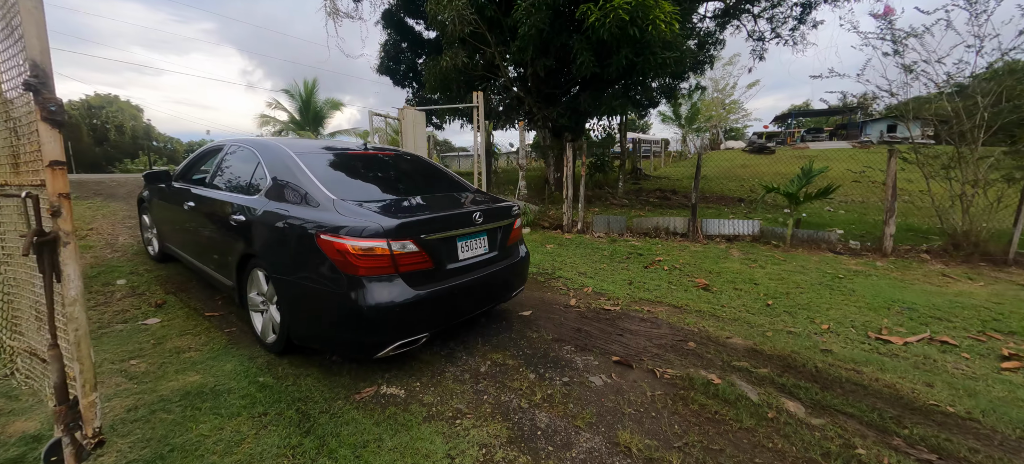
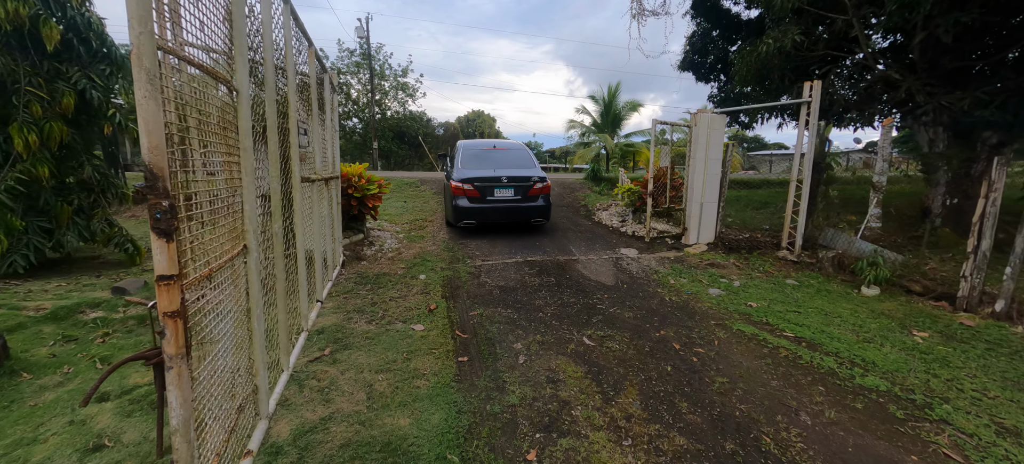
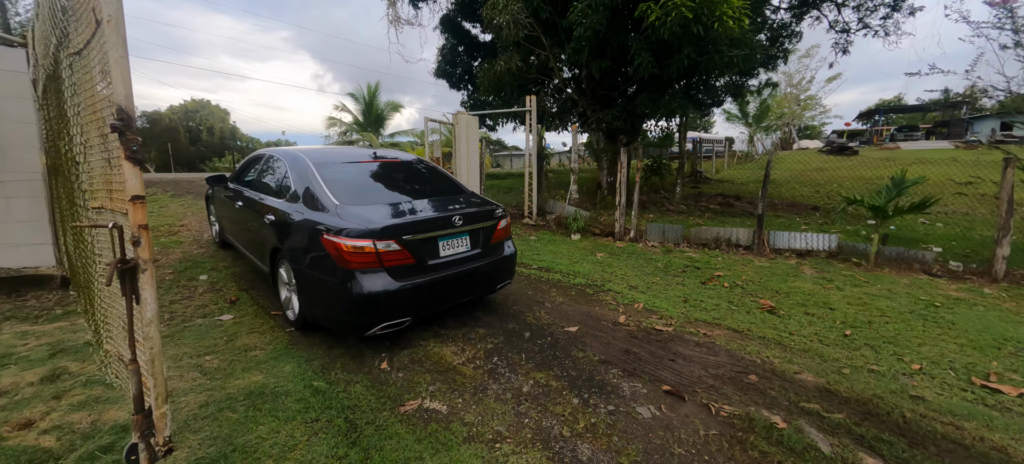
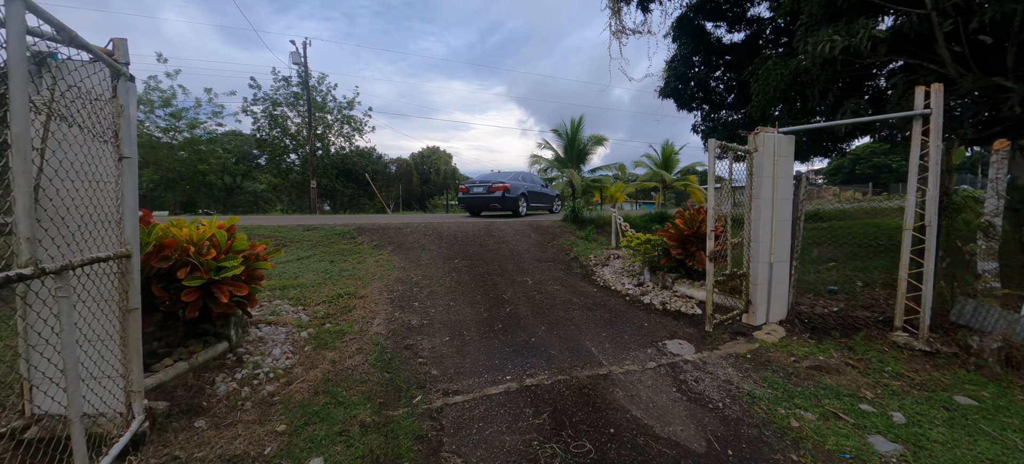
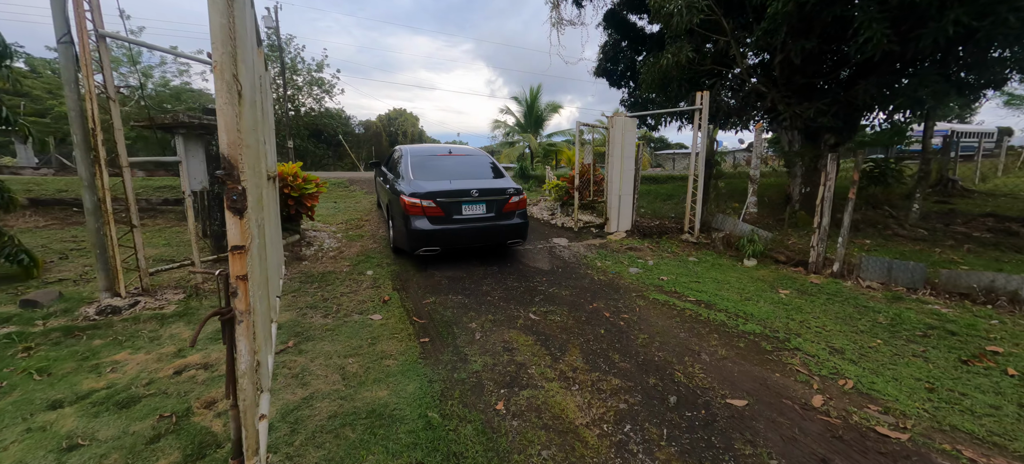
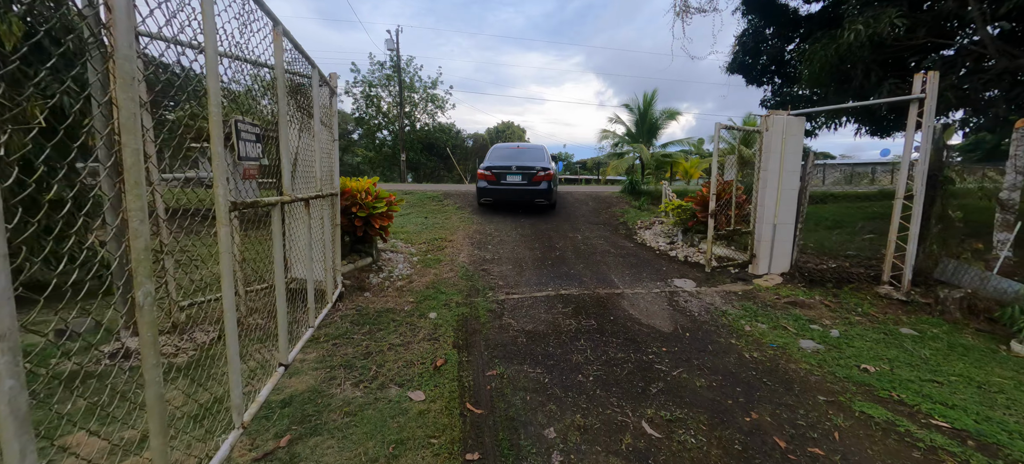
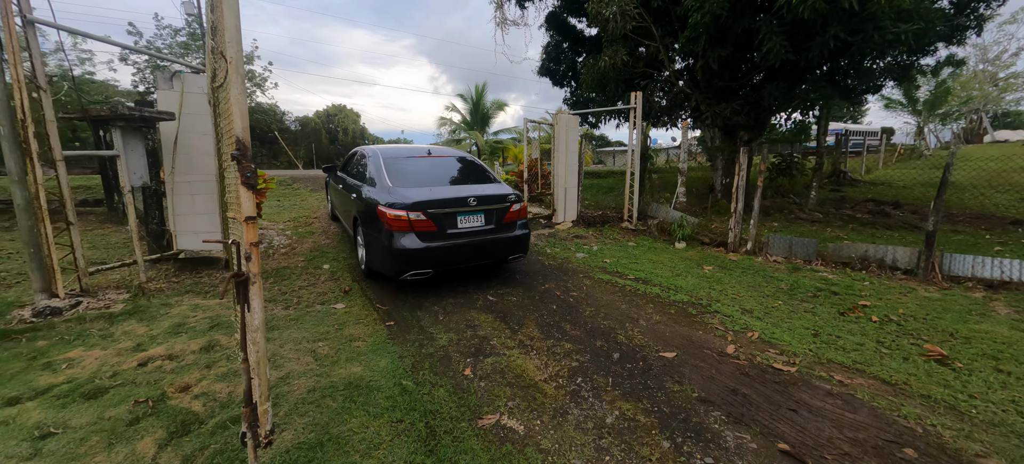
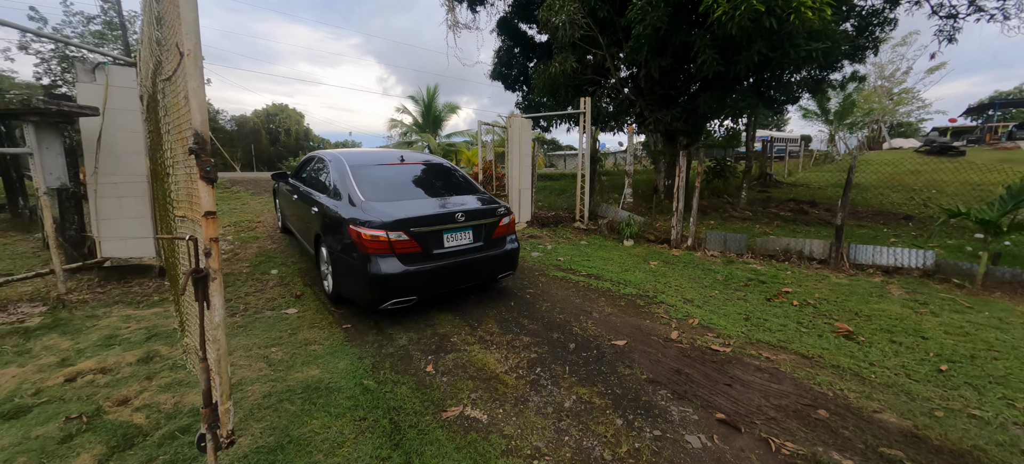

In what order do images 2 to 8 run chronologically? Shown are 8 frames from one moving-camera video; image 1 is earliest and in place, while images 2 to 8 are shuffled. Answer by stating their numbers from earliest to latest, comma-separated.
3, 8, 7, 5, 2, 6, 4
